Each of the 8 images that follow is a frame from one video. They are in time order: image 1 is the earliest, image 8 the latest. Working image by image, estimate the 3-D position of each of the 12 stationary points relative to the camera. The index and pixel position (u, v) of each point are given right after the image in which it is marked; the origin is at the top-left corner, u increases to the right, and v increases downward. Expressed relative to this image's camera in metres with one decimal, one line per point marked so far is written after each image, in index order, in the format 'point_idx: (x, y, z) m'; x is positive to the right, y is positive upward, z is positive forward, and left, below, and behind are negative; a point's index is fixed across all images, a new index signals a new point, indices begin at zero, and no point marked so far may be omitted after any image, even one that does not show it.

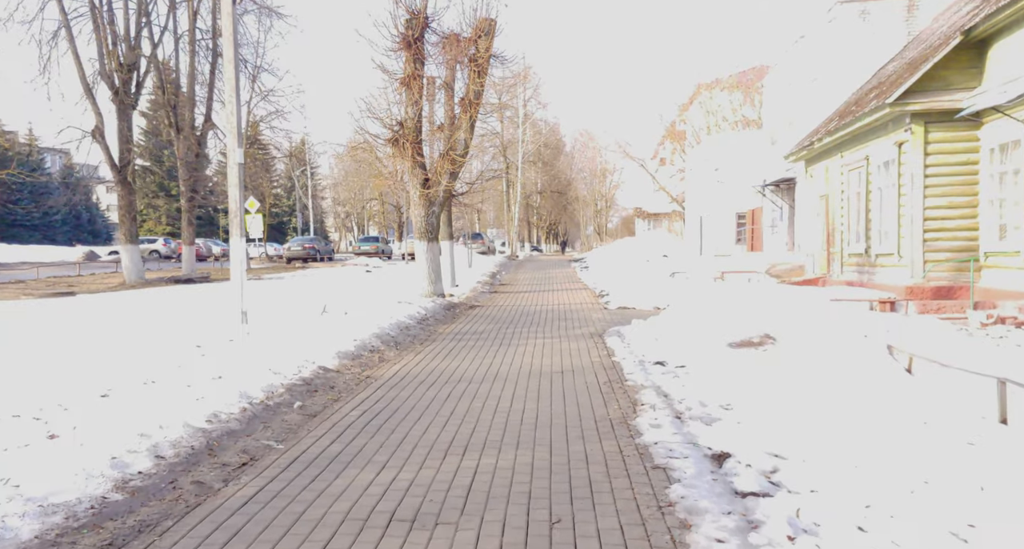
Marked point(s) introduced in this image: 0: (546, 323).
0: (+0.6, -0.7, +14.1) m
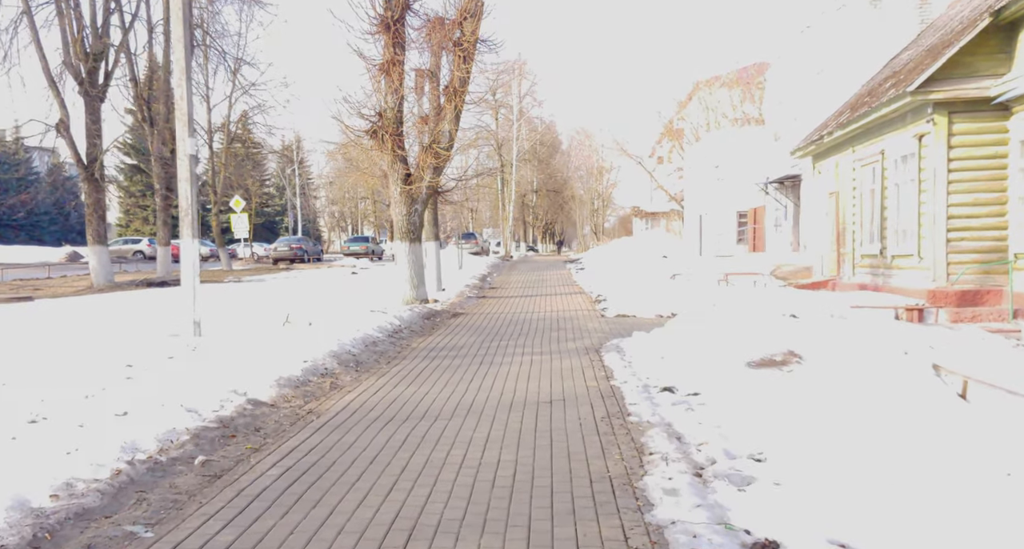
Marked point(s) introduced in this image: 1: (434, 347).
0: (+0.4, -0.8, +12.6) m
1: (-0.9, -0.8, +11.0) m
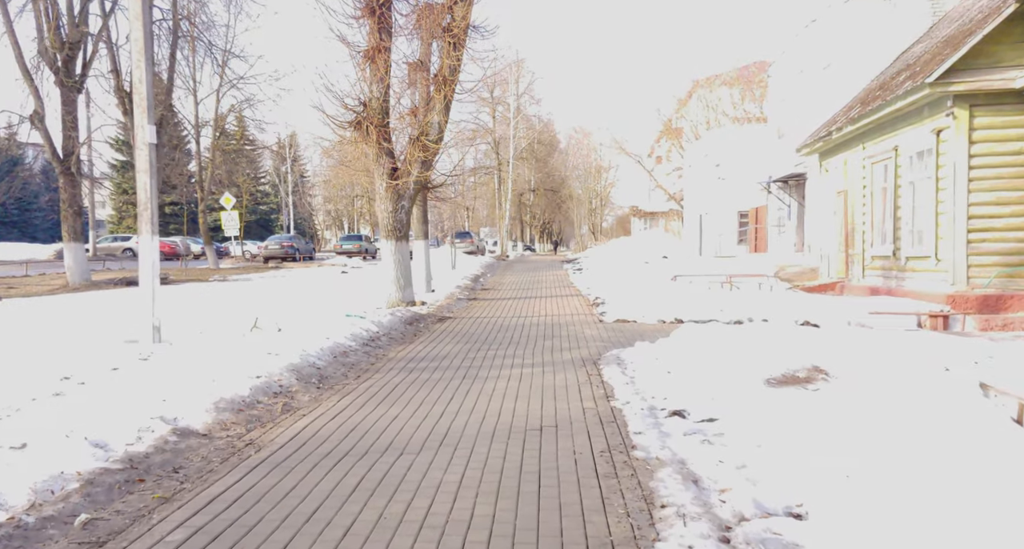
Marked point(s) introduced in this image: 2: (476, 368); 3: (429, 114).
0: (+0.3, -0.8, +11.5) m
1: (-1.0, -0.9, +9.9) m
2: (-0.4, -0.9, +9.1) m
3: (-1.5, +2.9, +16.7) m
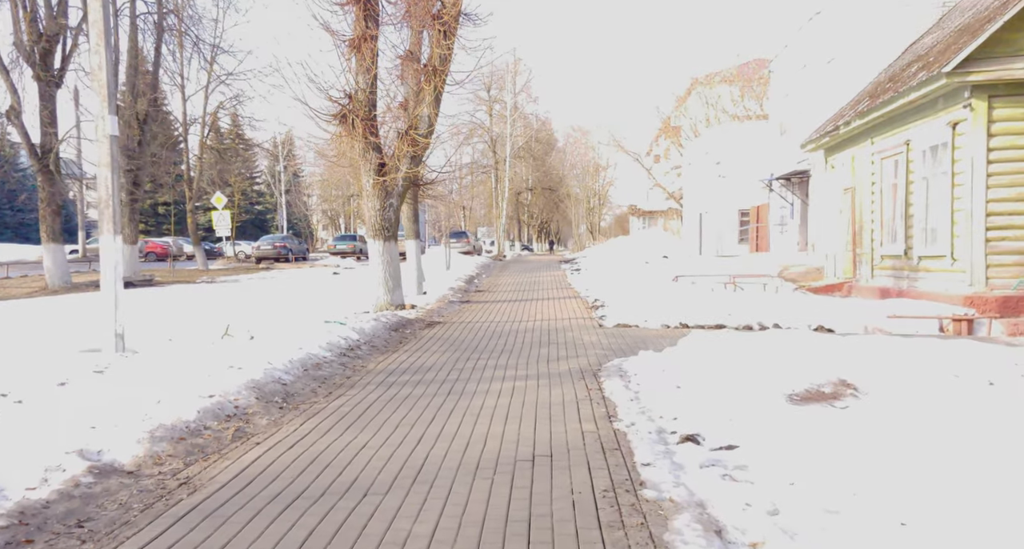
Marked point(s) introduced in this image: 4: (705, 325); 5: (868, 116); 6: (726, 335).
0: (+0.2, -0.8, +10.6) m
1: (-1.1, -0.9, +9.0) m
2: (-0.4, -0.9, +8.2) m
3: (-1.6, +2.8, +15.8) m
4: (+2.6, -0.7, +12.4) m
5: (+7.5, +3.3, +19.8) m
6: (+2.2, -0.6, +9.5) m
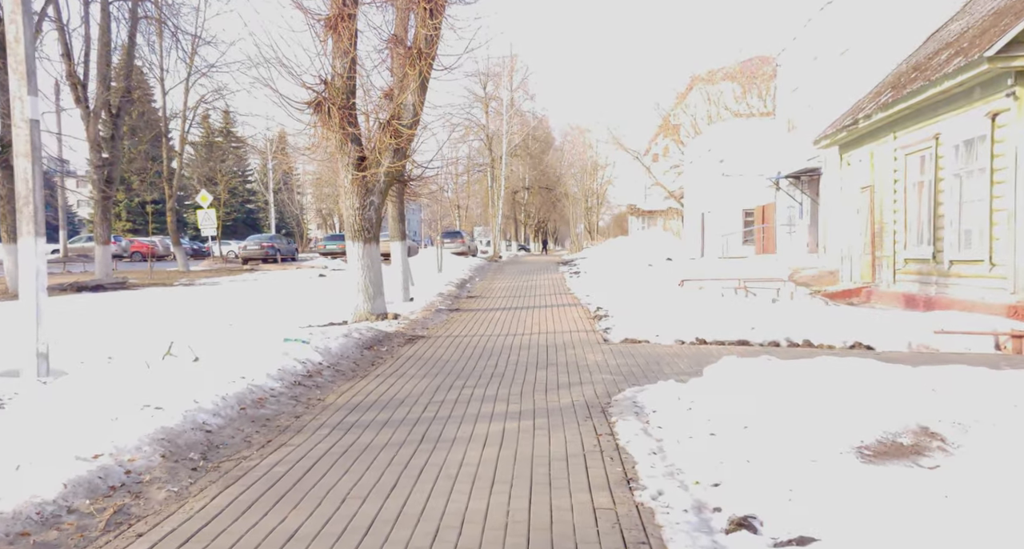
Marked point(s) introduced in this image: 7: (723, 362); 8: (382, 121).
0: (+0.1, -0.9, +9.1) m
1: (-1.2, -1.0, +7.5) m
2: (-0.5, -1.0, +6.7) m
3: (-1.7, +2.8, +14.3) m
4: (+2.5, -0.8, +10.9) m
5: (+7.4, +3.2, +18.3) m
6: (+2.1, -0.7, +8.0) m
7: (+1.8, -0.8, +8.1) m
8: (-2.0, +2.3, +14.3) m
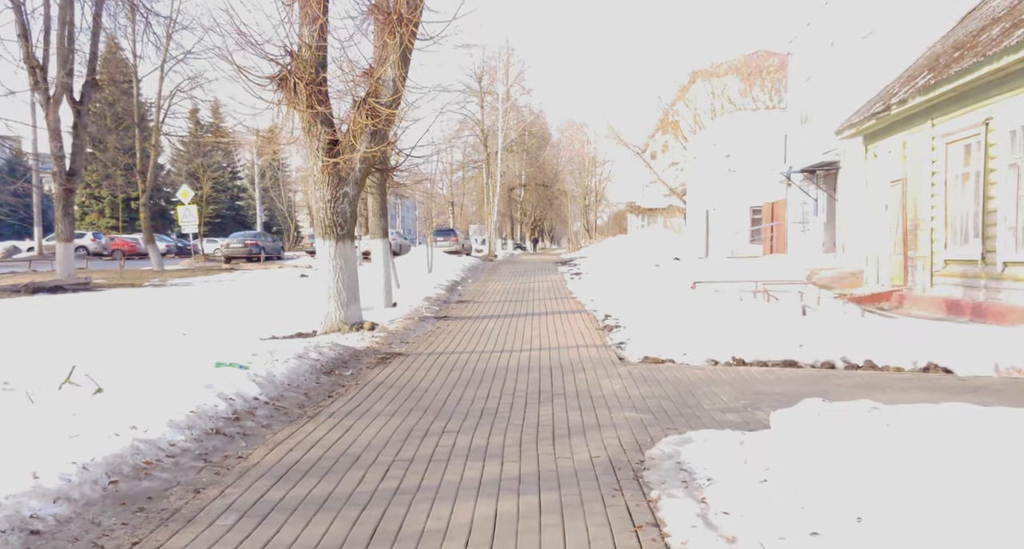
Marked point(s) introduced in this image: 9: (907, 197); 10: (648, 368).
0: (+0.1, -1.0, +7.1) m
1: (-1.2, -1.0, +5.5) m
2: (-0.5, -1.1, +4.7) m
3: (-1.7, +2.7, +12.3) m
4: (+2.4, -0.8, +8.9) m
5: (+7.4, +3.2, +16.3) m
6: (+2.1, -0.8, +6.0) m
7: (+1.7, -0.8, +6.1) m
8: (-2.0, +2.3, +12.3) m
9: (+8.0, +1.6, +18.9) m
10: (+1.2, -0.9, +8.5) m
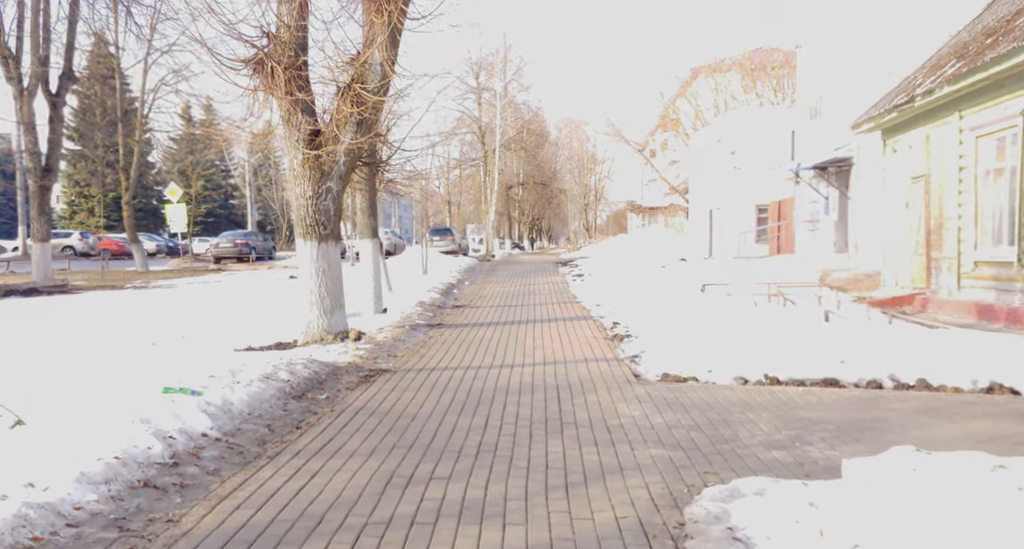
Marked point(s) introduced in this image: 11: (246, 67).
0: (+0.1, -1.0, +6.0) m
1: (-1.2, -1.1, +4.4) m
2: (-0.5, -1.1, +3.6) m
3: (-1.7, +2.7, +11.2) m
4: (+2.4, -0.9, +7.8) m
5: (+7.4, +3.2, +15.2) m
6: (+2.1, -0.8, +4.9) m
7: (+1.8, -0.9, +5.0) m
8: (-2.0, +2.2, +11.2) m
9: (+8.0, +1.5, +17.8) m
10: (+1.2, -0.9, +7.4) m
11: (-3.1, +2.5, +11.0) m
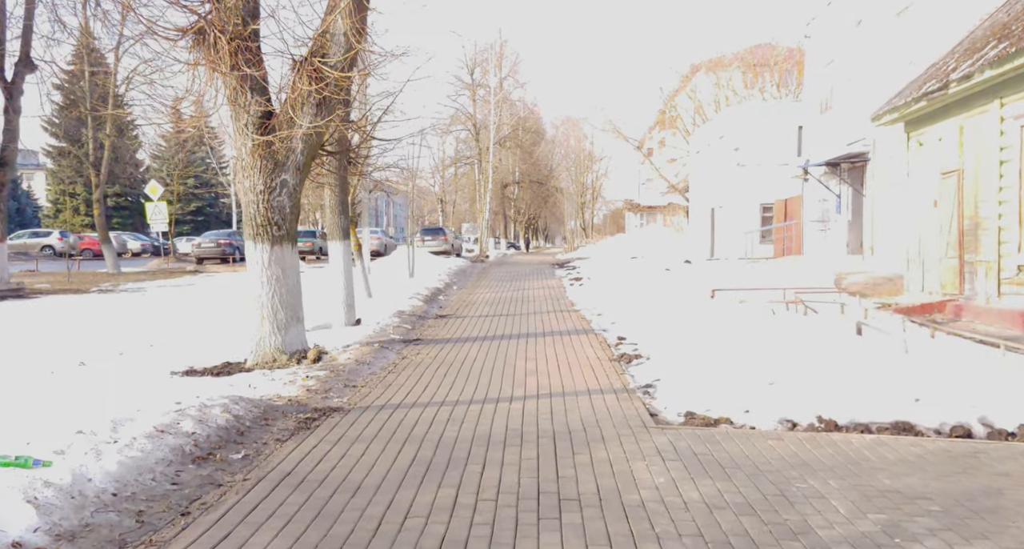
0: (0.0, -1.1, +4.3) m
1: (-1.3, -1.2, +2.6) m
2: (-0.6, -1.2, +1.9) m
3: (-1.8, +2.6, +9.4) m
4: (+2.3, -1.0, +6.1) m
5: (+7.2, +3.1, +13.5) m
6: (+2.0, -0.9, +3.2) m
7: (+1.7, -1.0, +3.3) m
8: (-2.1, +2.2, +9.4) m
9: (+7.9, +1.4, +16.1) m
10: (+1.1, -1.0, +5.7) m
11: (-3.3, +2.4, +9.3) m
